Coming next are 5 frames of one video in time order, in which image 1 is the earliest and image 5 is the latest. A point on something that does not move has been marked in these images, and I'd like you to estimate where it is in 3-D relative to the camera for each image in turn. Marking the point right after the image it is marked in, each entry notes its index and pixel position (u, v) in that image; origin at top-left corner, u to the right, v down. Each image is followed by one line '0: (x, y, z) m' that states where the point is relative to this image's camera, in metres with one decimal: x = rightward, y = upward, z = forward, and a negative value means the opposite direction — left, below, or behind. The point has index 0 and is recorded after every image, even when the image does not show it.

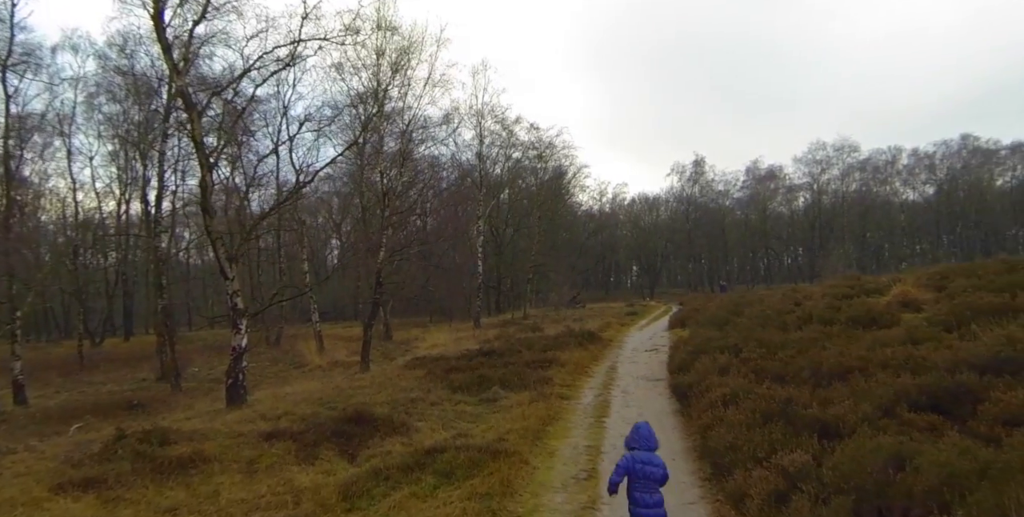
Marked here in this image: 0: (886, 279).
0: (+10.8, -0.6, +18.0) m
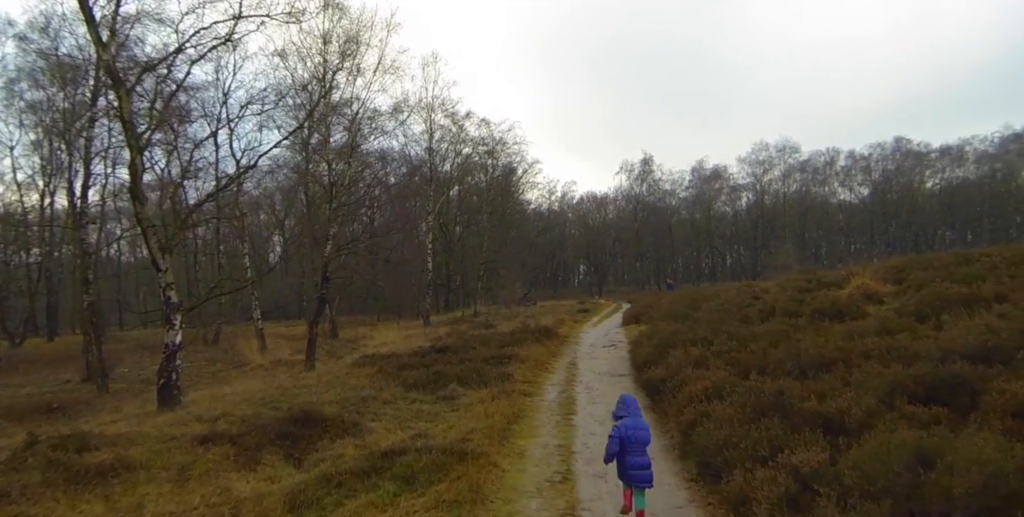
0: (+9.5, -0.4, +18.2) m
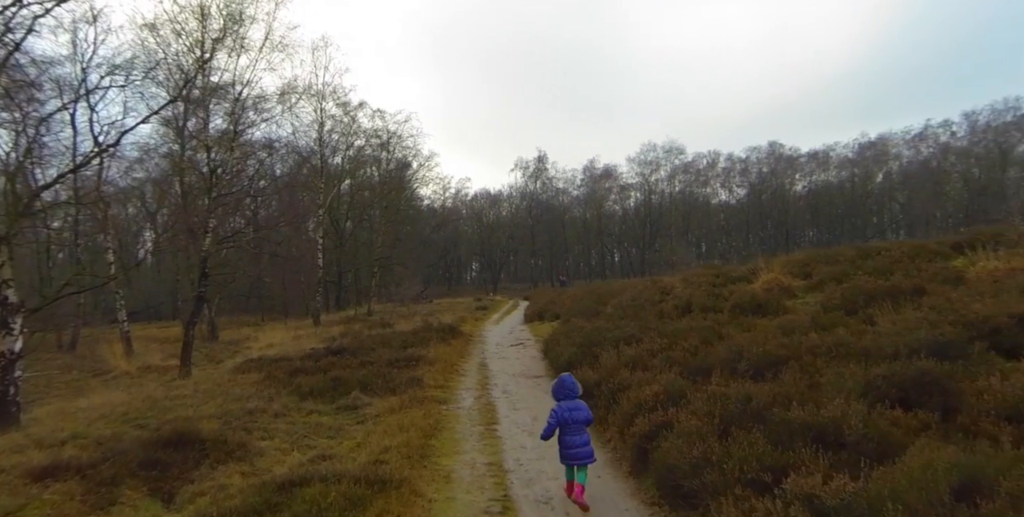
0: (+6.9, -0.3, +18.5) m
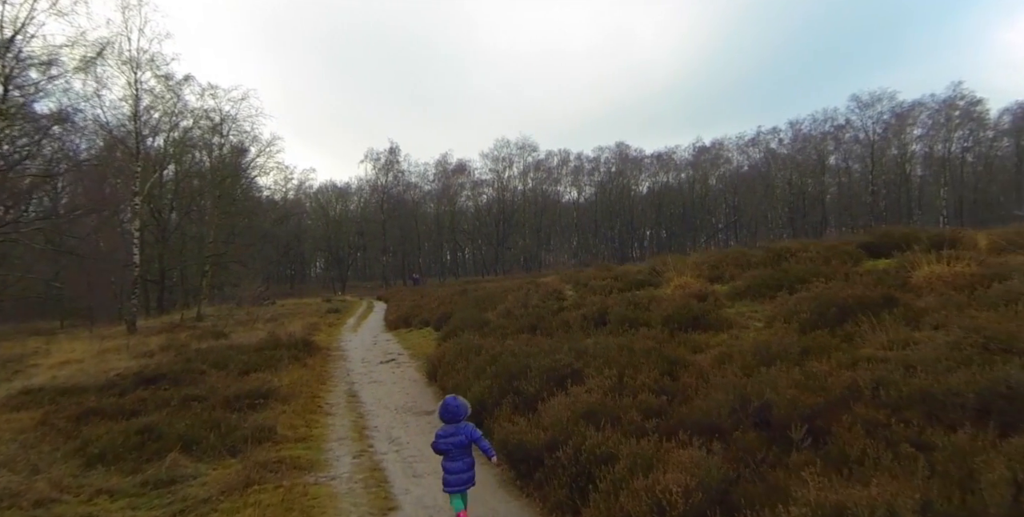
0: (+3.6, -0.3, +17.0) m
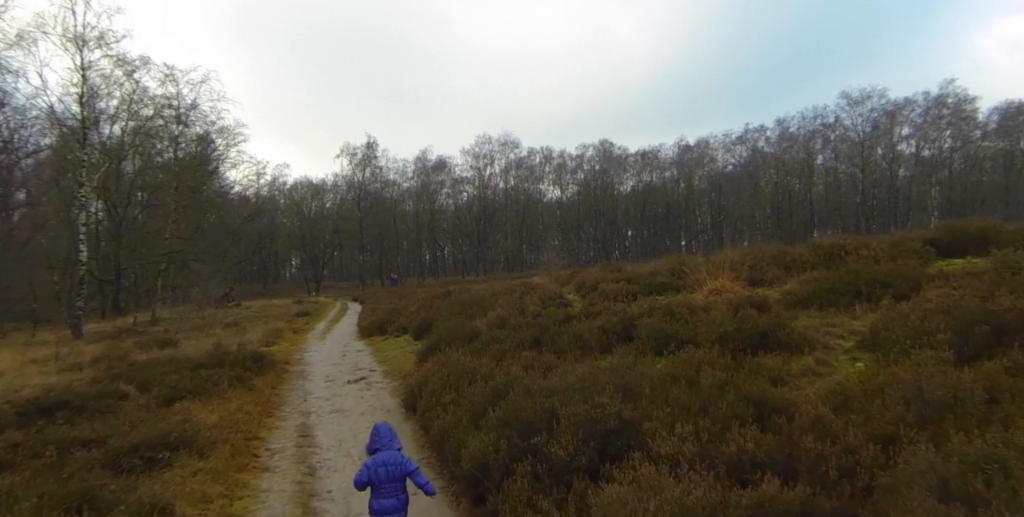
0: (+3.4, -0.3, +14.4) m
